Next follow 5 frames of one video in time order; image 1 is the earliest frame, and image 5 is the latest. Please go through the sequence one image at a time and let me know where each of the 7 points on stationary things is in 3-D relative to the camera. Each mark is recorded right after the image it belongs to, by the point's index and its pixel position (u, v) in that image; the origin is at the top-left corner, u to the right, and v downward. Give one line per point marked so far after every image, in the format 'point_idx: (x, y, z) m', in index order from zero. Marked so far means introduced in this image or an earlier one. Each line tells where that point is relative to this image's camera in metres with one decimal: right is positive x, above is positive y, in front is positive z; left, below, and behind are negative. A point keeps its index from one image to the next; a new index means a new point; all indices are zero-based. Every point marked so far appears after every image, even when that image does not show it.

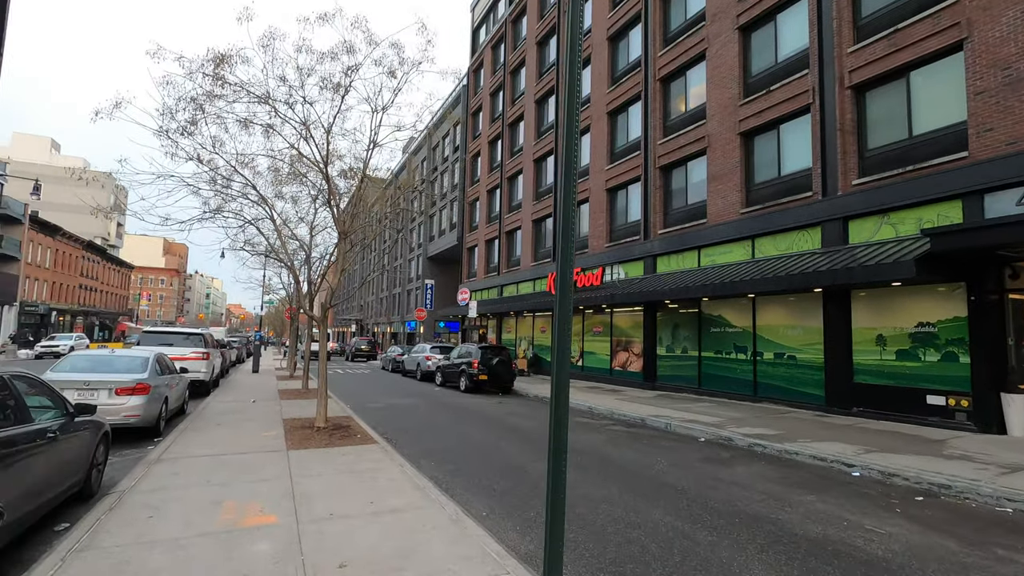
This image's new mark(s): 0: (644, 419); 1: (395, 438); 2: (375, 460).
0: (+2.9, -2.9, +11.9) m
1: (-2.0, -2.6, +9.2) m
2: (-1.7, -2.1, +6.5) m
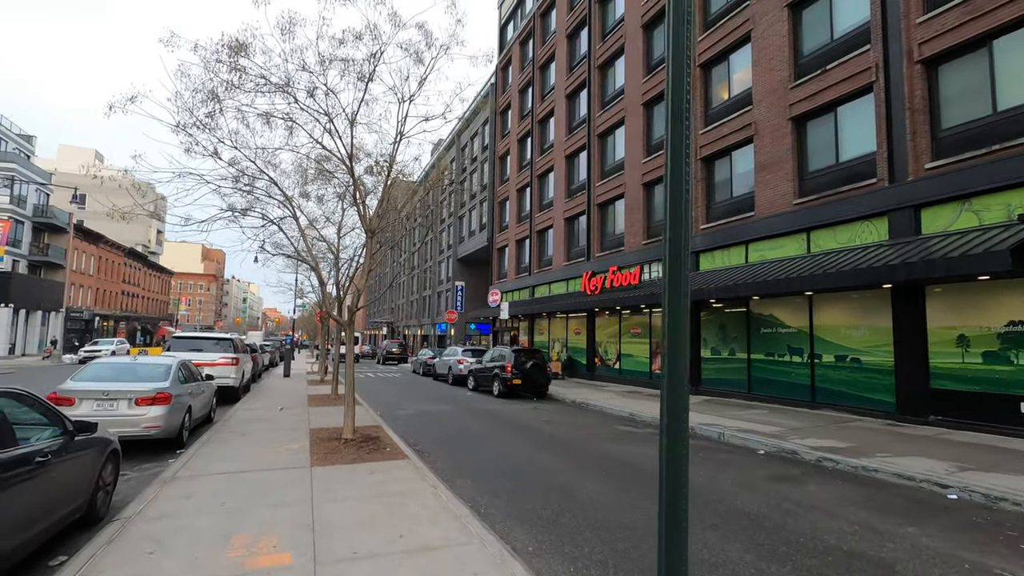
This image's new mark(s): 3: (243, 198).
0: (+3.7, -2.9, +11.0) m
1: (-1.4, -2.6, +8.6) m
2: (-1.2, -2.1, +5.9) m
3: (-4.6, +1.5, +9.0) m
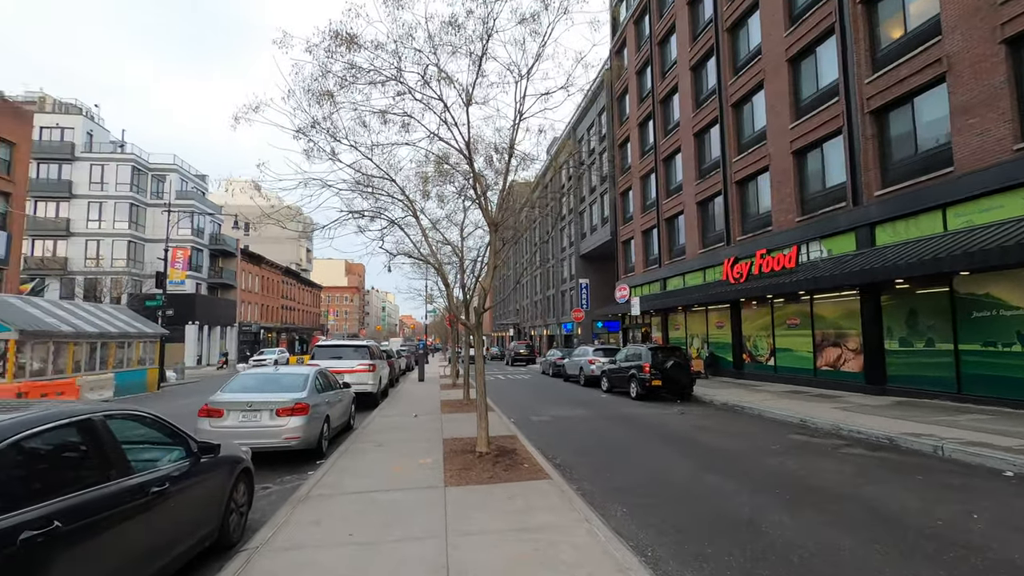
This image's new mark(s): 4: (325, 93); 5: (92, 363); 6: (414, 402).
0: (+6.3, -2.5, +8.8) m
1: (+0.8, -2.5, +7.6) m
2: (+0.4, -2.0, +5.0) m
3: (-2.4, +1.4, +8.8) m
4: (-2.5, +2.6, +7.1) m
5: (-15.4, -2.8, +19.6) m
6: (-2.8, -3.2, +15.2) m
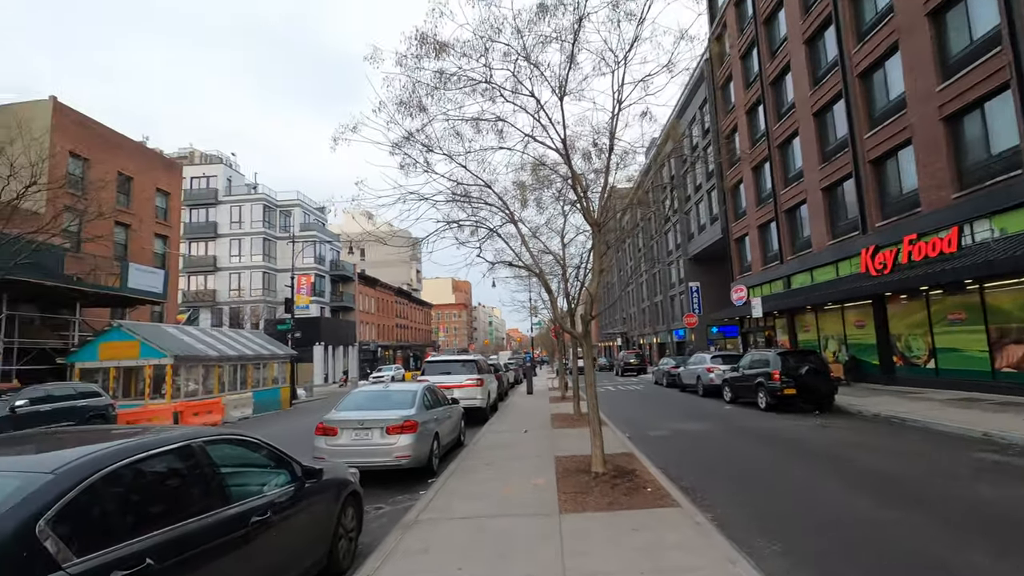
0: (+8.0, -2.2, +6.9) m
1: (+2.4, -2.5, +6.8) m
2: (+1.4, -2.0, +4.2) m
3: (-0.8, +1.2, +8.6) m
4: (-1.2, +2.4, +7.0) m
5: (-11.2, -3.9, +21.6) m
6: (+0.3, -3.6, +14.9) m
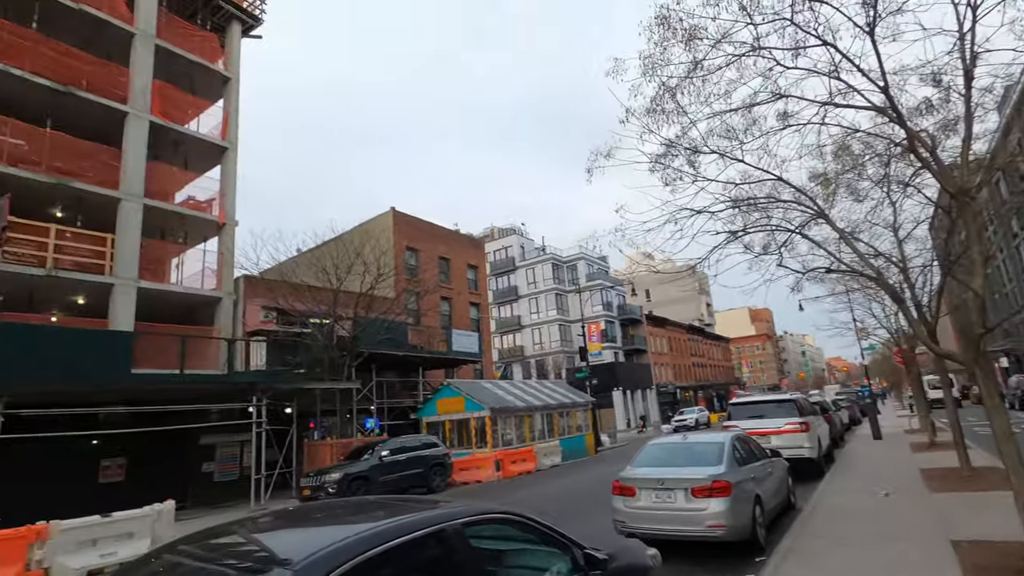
0: (+10.2, -1.1, +0.9) m
1: (+5.3, -2.3, +3.5) m
2: (+3.1, -1.8, +1.9) m
3: (+3.1, +0.9, +7.1) m
4: (+1.8, +2.0, +6.0) m
5: (+1.3, -6.2, +22.9) m
6: (+7.8, -3.9, +11.4) m
